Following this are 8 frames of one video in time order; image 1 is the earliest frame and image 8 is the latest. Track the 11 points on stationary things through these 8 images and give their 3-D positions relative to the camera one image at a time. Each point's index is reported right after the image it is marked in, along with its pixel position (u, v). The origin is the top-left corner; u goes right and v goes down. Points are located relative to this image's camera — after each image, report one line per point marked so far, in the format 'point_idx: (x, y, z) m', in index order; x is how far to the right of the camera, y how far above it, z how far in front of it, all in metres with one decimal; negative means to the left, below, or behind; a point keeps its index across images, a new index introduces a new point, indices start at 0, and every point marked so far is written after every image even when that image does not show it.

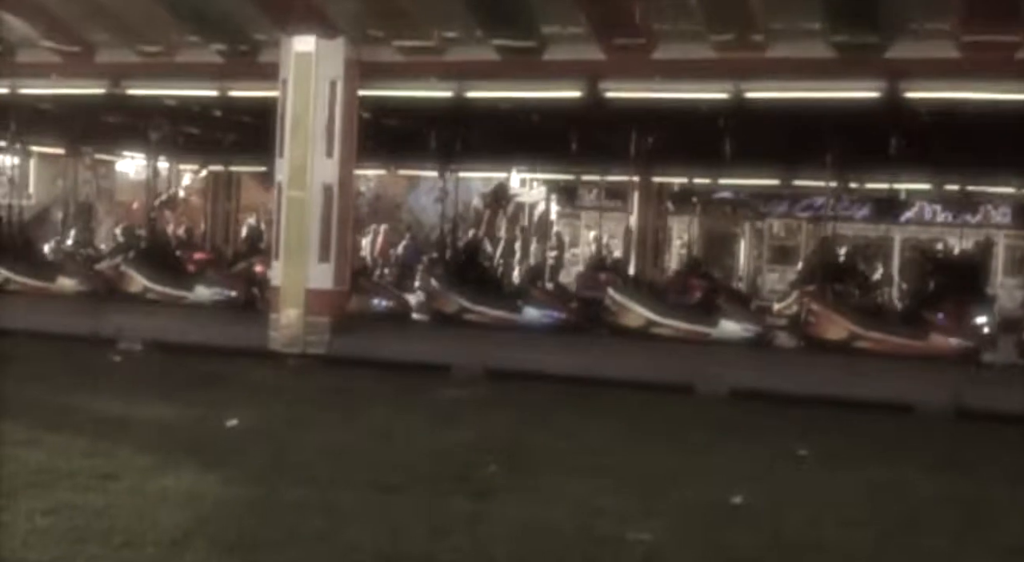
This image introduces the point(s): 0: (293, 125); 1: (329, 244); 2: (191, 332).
0: (-2.2, +1.6, +11.0) m
1: (-1.9, +0.4, +11.1) m
2: (-3.7, -0.6, +12.4) m
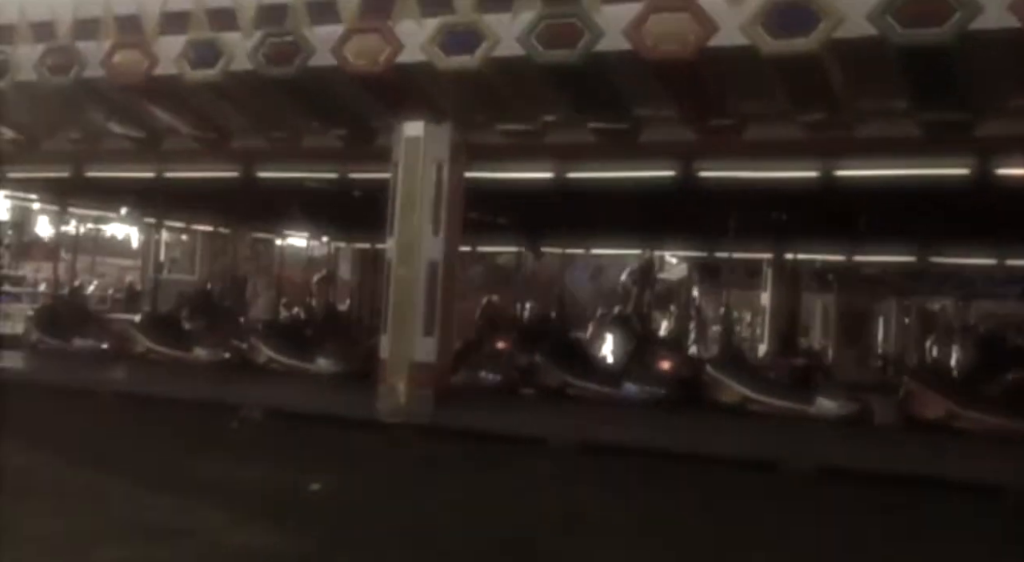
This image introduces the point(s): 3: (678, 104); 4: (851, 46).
0: (-1.2, +0.8, +11.6) m
1: (-0.8, -0.4, +11.6) m
2: (-2.5, -1.4, +13.0) m
3: (+1.6, +1.7, +10.5) m
4: (+2.7, +1.9, +8.5) m
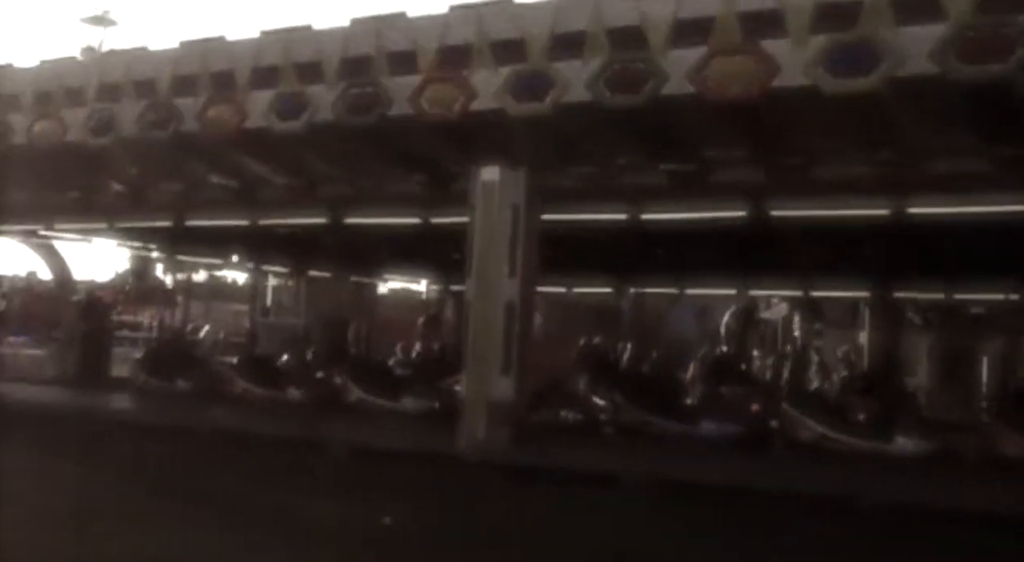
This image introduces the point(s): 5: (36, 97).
0: (-0.3, +0.4, +11.9) m
1: (0.0, -0.8, +11.8) m
2: (-1.6, -1.9, +13.3) m
3: (+2.3, +1.4, +10.6) m
4: (+3.2, +1.6, +8.6) m
5: (-6.9, +2.7, +15.6) m
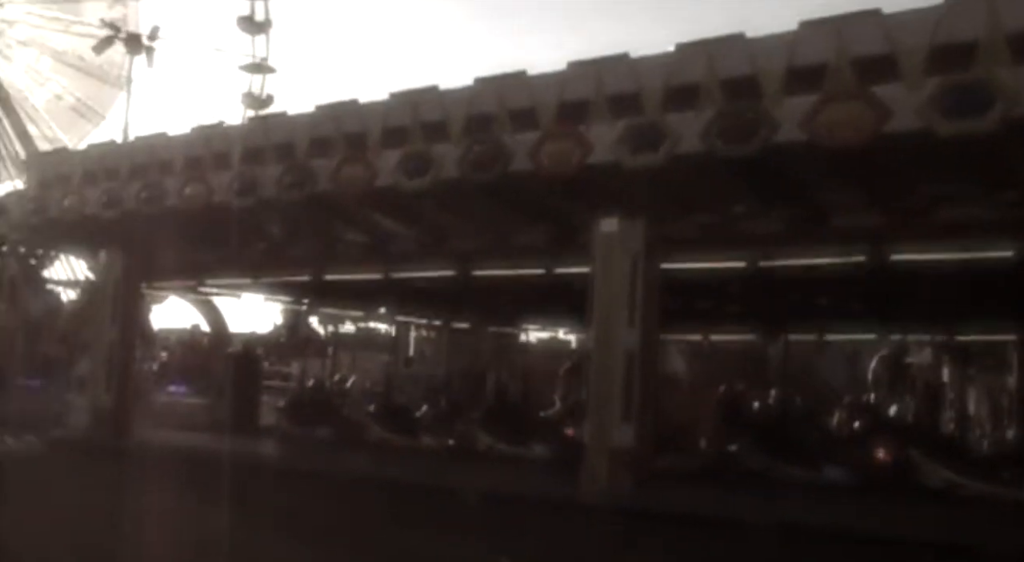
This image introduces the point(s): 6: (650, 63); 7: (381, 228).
0: (+1.0, -0.2, +12.1) m
1: (+1.3, -1.4, +11.9) m
2: (0.0, -2.6, +13.6) m
3: (+3.5, +0.9, +10.5) m
4: (+4.1, +1.2, +8.4) m
5: (-5.1, +1.9, +16.8) m
6: (+1.5, +2.3, +11.3) m
7: (-2.0, +0.8, +16.4) m
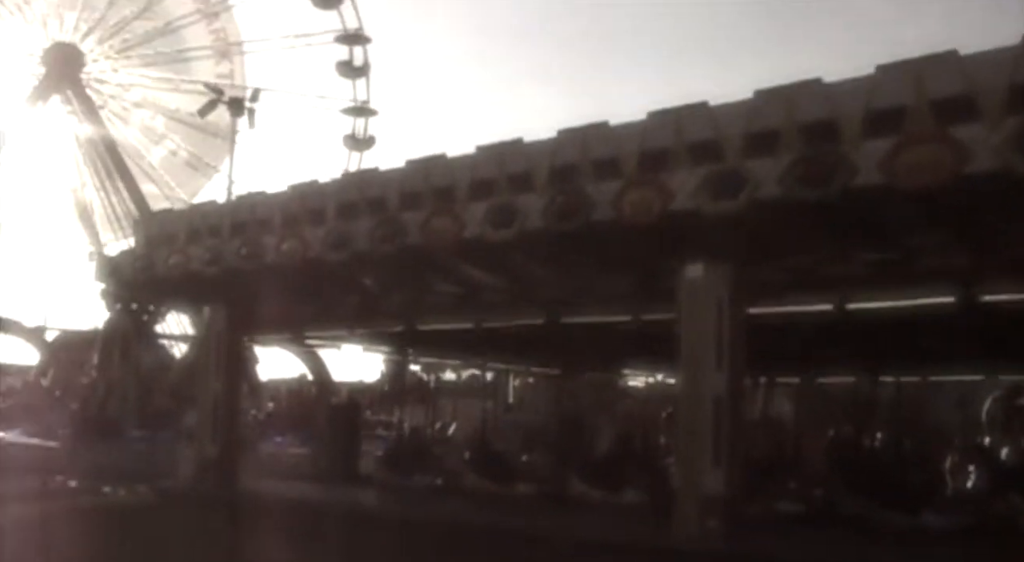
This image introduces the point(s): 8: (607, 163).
0: (+2.0, -0.7, +12.2) m
1: (+2.3, -1.9, +11.9) m
2: (+1.2, -3.2, +13.6) m
3: (+4.3, +0.5, +10.5) m
4: (+4.7, +0.9, +8.3) m
5: (-3.7, +1.0, +17.4) m
6: (+2.4, +1.8, +11.5) m
7: (-0.7, 0.0, +16.7) m
8: (+1.1, +1.4, +12.8) m
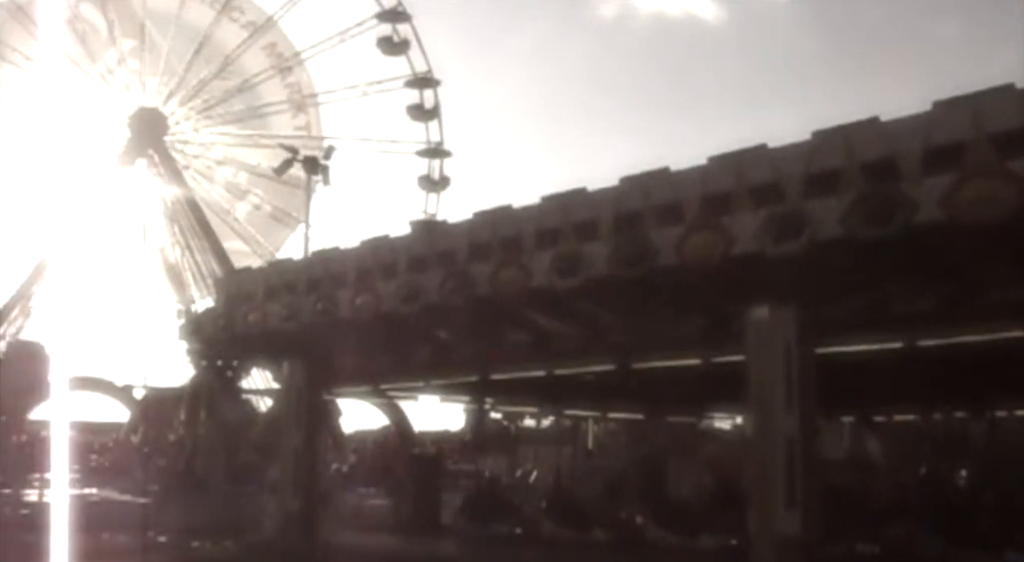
0: (+2.8, -1.2, +12.2) m
1: (+3.1, -2.3, +11.9) m
2: (+2.1, -3.7, +13.6) m
3: (+4.9, +0.2, +10.4) m
4: (+5.2, +0.7, +8.2) m
5: (-2.6, +0.1, +17.9) m
6: (+3.0, +1.4, +11.6) m
7: (+0.4, -0.7, +16.9) m
8: (+1.9, +0.9, +13.0) m
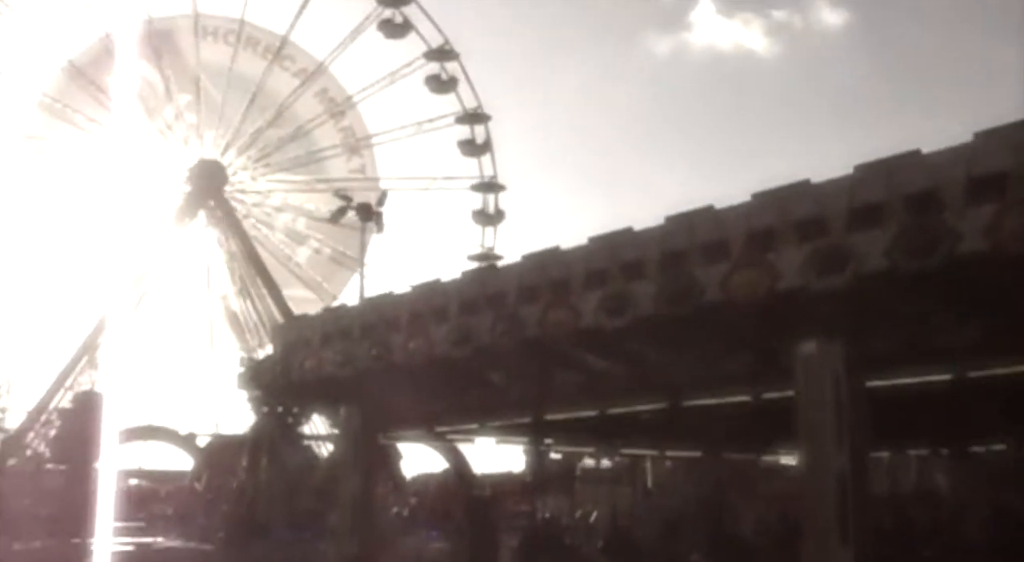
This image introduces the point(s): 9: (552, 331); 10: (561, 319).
0: (+3.3, -1.6, +12.2) m
1: (+3.7, -2.7, +11.8) m
2: (+2.9, -4.2, +13.5) m
3: (+5.3, -0.1, +10.3) m
4: (+5.5, +0.5, +8.1) m
5: (-1.7, -0.6, +18.2) m
6: (+3.5, +1.0, +11.6) m
7: (+1.2, -1.4, +17.1) m
8: (+2.5, +0.4, +13.1) m
9: (+0.6, -0.7, +15.1) m
10: (+0.7, -0.5, +15.0) m
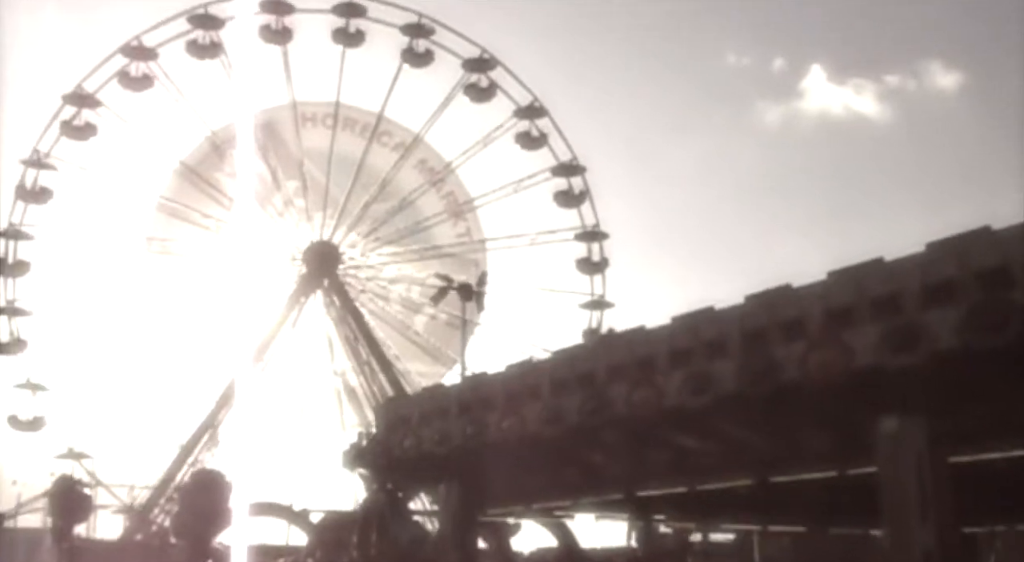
0: (+4.3, -2.4, +12.2) m
1: (+4.7, -3.6, +11.7) m
2: (+4.0, -5.2, +13.4) m
3: (+6.1, -0.8, +10.3) m
4: (+6.0, 0.0, +8.2) m
5: (-0.1, -2.0, +18.8) m
6: (+4.4, +0.2, +11.9) m
7: (+2.7, -2.6, +17.3) m
8: (+3.5, -0.6, +13.4) m
9: (+1.8, -1.9, +15.5) m
10: (+1.9, -1.7, +15.4) m
